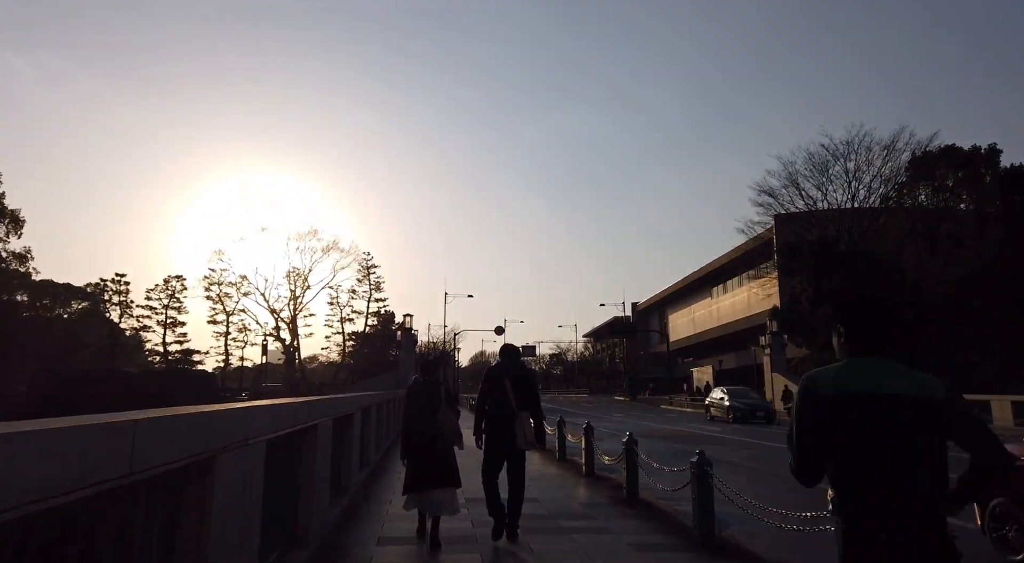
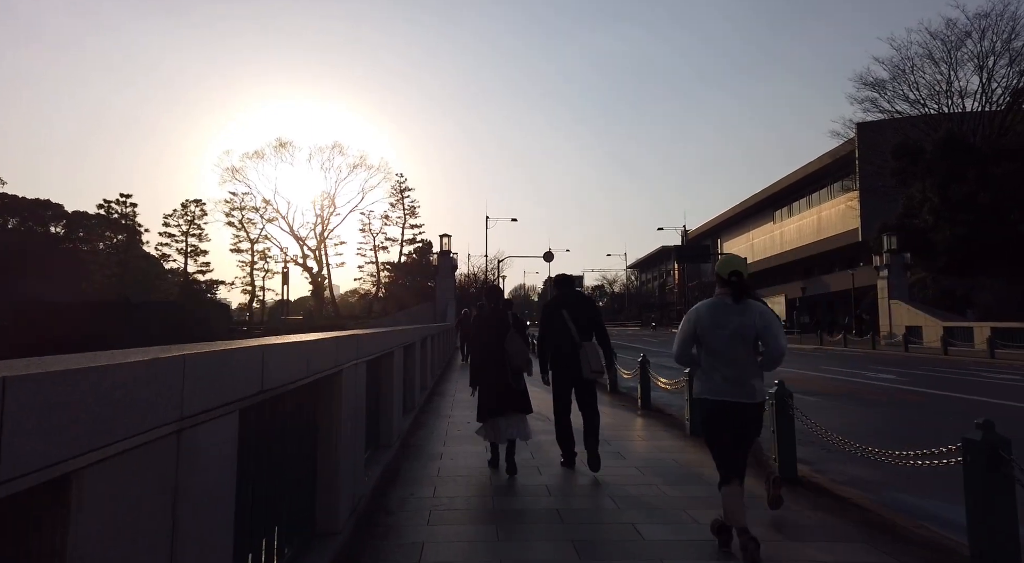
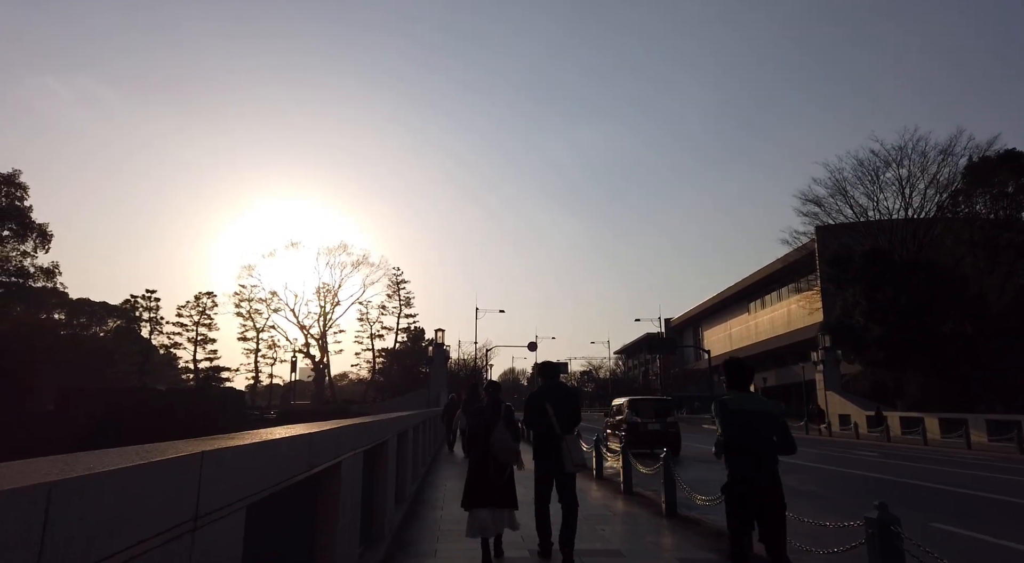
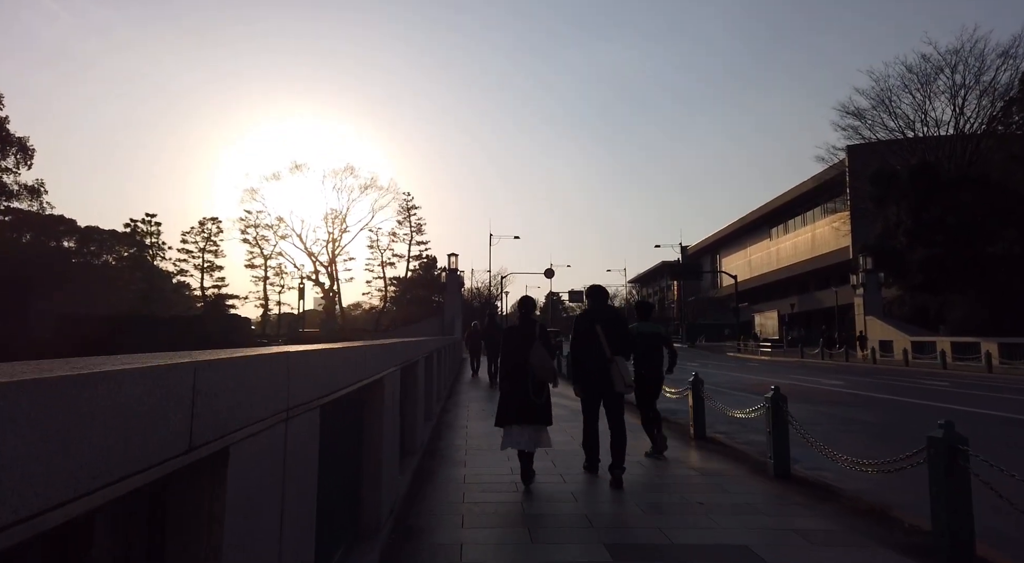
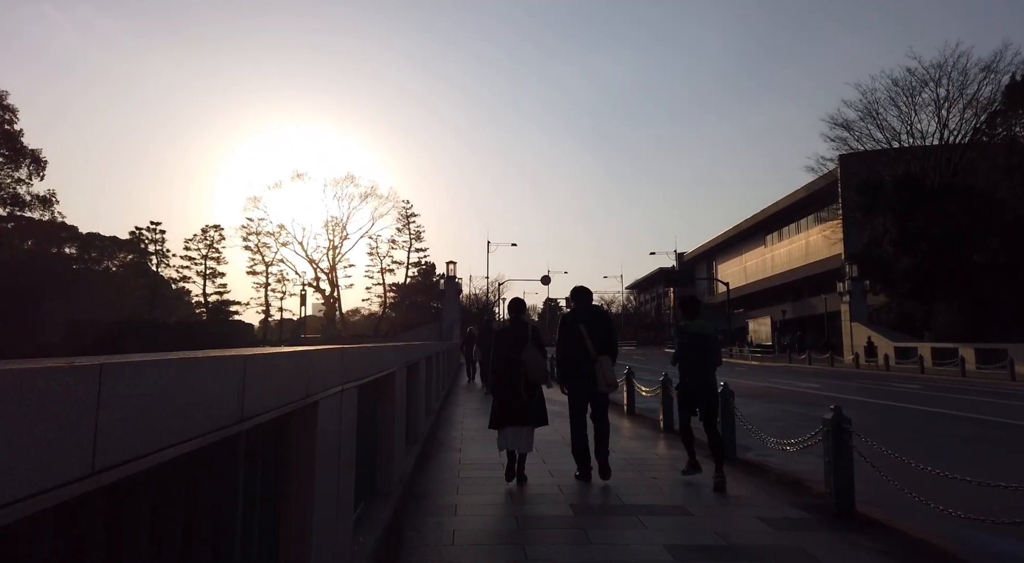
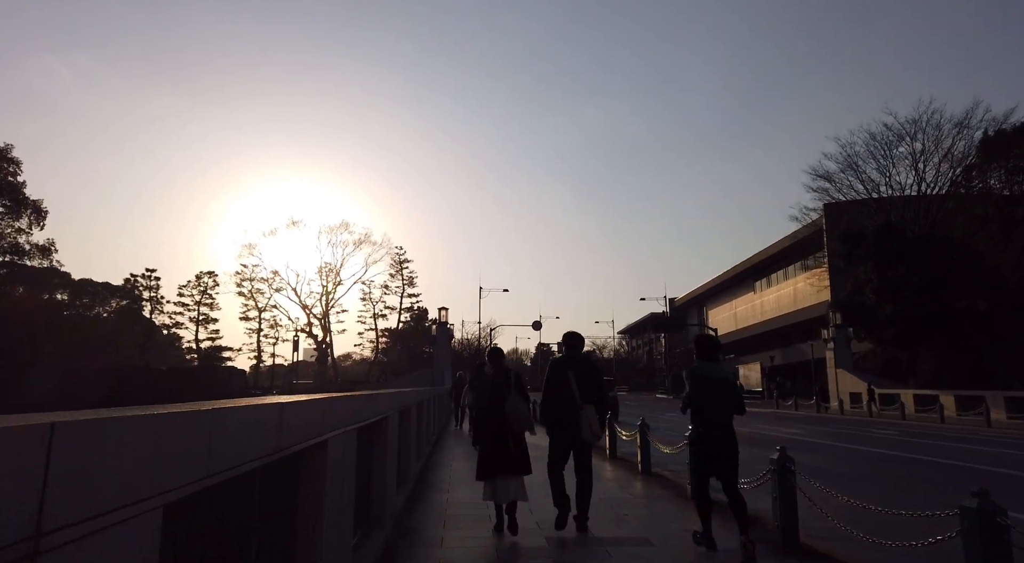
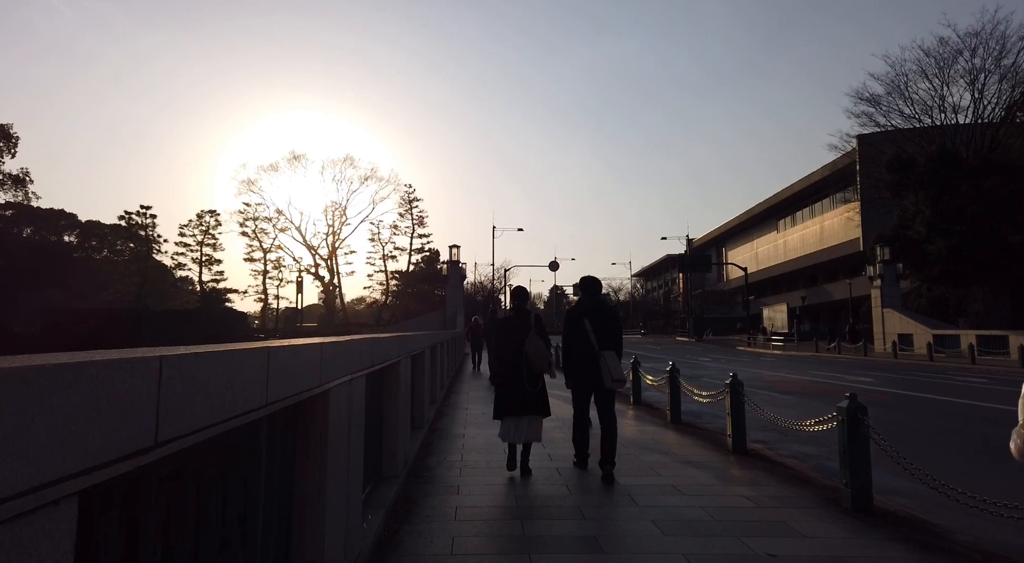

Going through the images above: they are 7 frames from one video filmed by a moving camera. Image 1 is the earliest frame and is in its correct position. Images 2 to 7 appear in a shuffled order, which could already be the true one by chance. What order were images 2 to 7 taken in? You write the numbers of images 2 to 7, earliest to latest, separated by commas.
3, 6, 5, 4, 7, 2
